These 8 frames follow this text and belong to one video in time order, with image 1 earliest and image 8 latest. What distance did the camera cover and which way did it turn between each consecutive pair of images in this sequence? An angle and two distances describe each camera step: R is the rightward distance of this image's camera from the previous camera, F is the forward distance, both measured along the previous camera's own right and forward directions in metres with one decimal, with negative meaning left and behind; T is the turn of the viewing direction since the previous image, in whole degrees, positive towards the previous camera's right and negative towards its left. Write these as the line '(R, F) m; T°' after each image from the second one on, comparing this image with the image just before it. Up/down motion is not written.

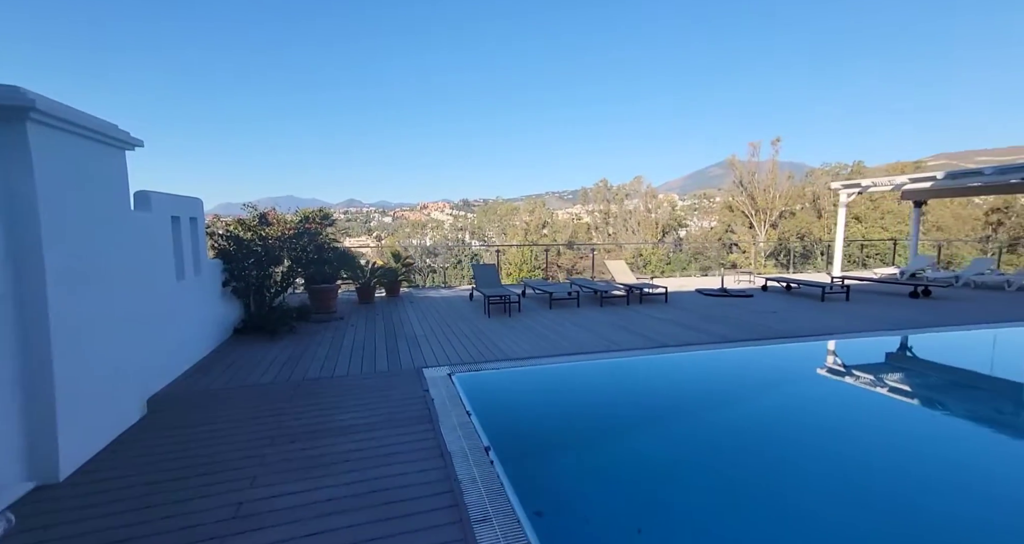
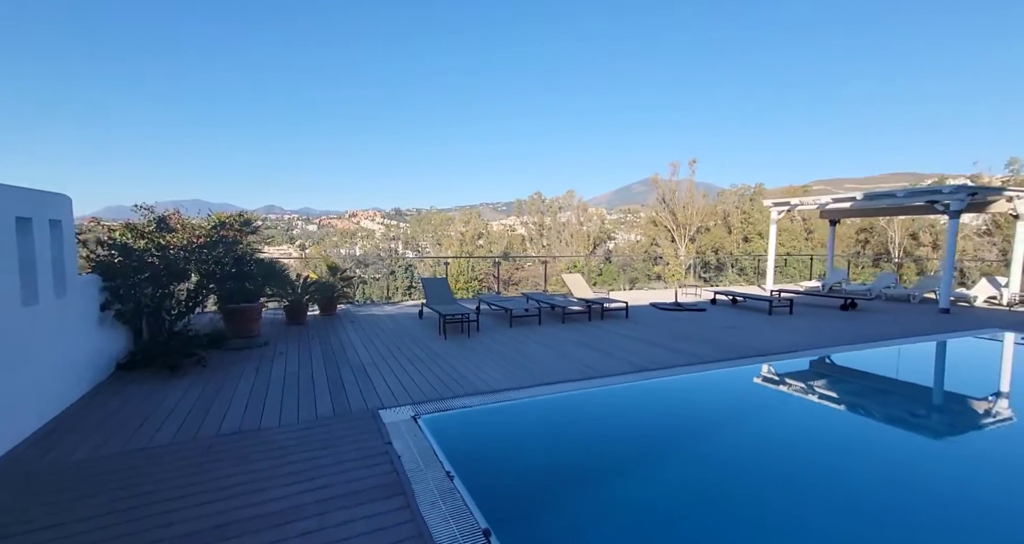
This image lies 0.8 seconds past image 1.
(-0.4, +0.7) m; +9°
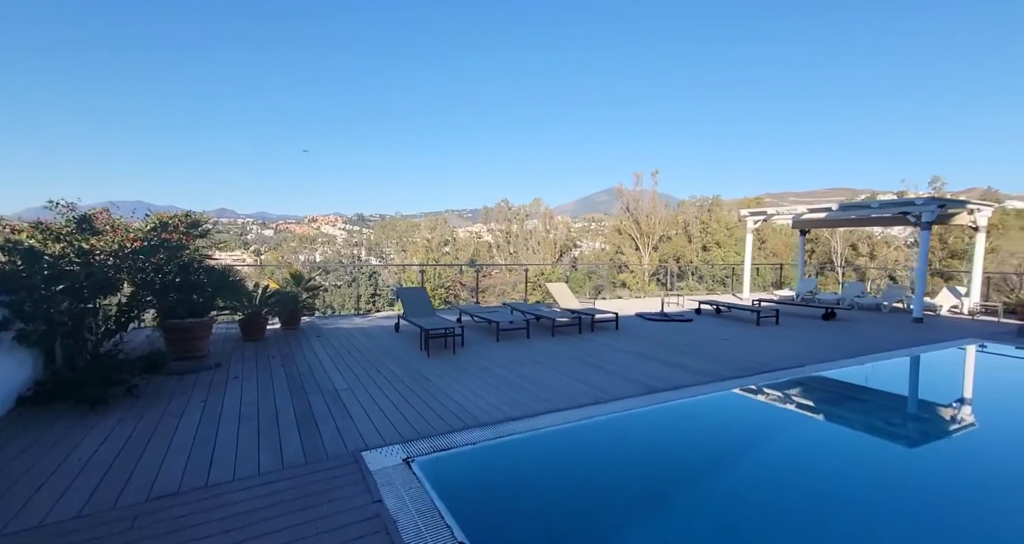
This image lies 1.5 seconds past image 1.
(-0.3, +0.6) m; +4°
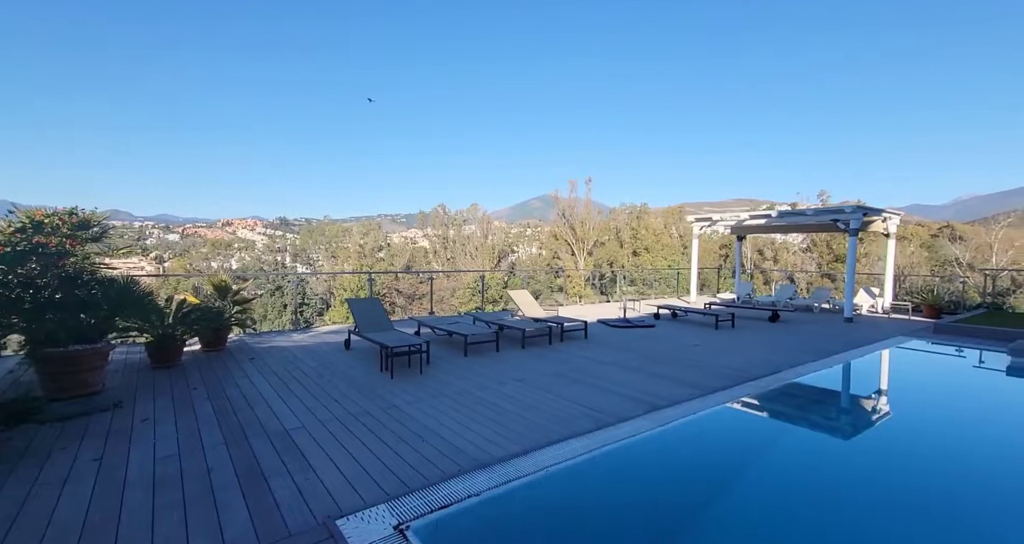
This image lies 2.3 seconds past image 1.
(-0.4, +0.6) m; +8°
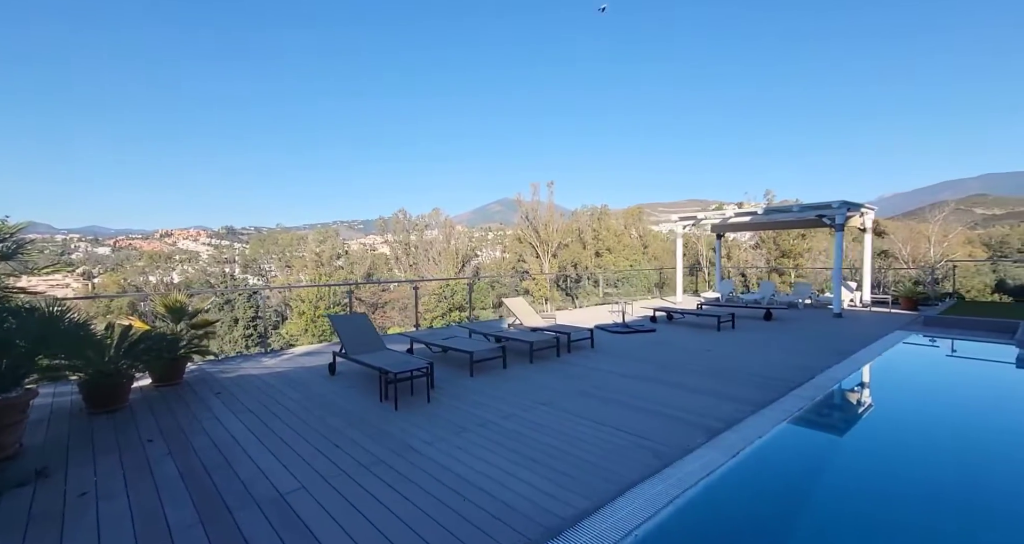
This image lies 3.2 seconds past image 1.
(-0.5, +0.7) m; +5°
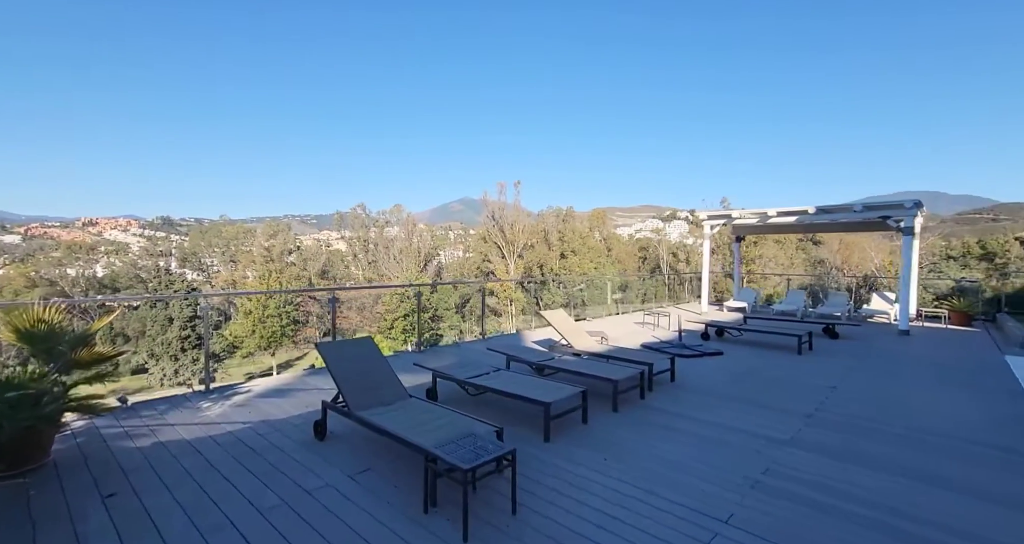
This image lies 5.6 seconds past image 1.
(-1.0, +1.9) m; +5°
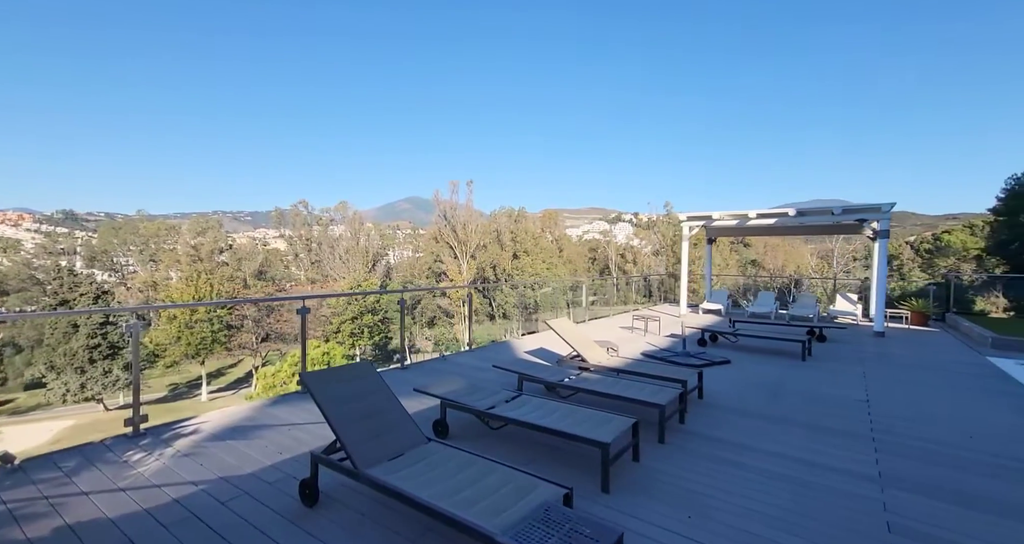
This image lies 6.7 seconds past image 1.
(-0.5, +0.7) m; +6°
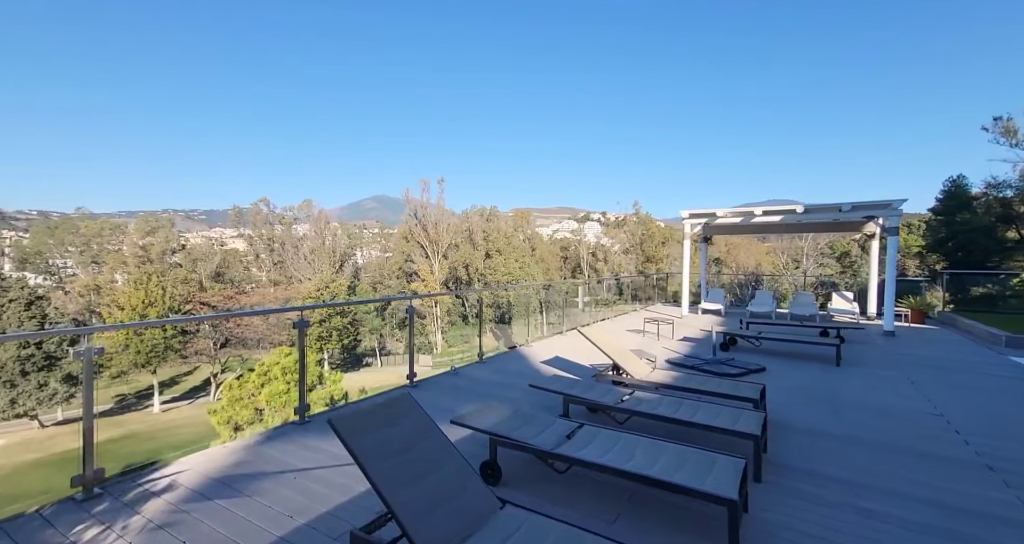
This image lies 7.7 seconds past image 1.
(-0.5, +0.6) m; +4°
